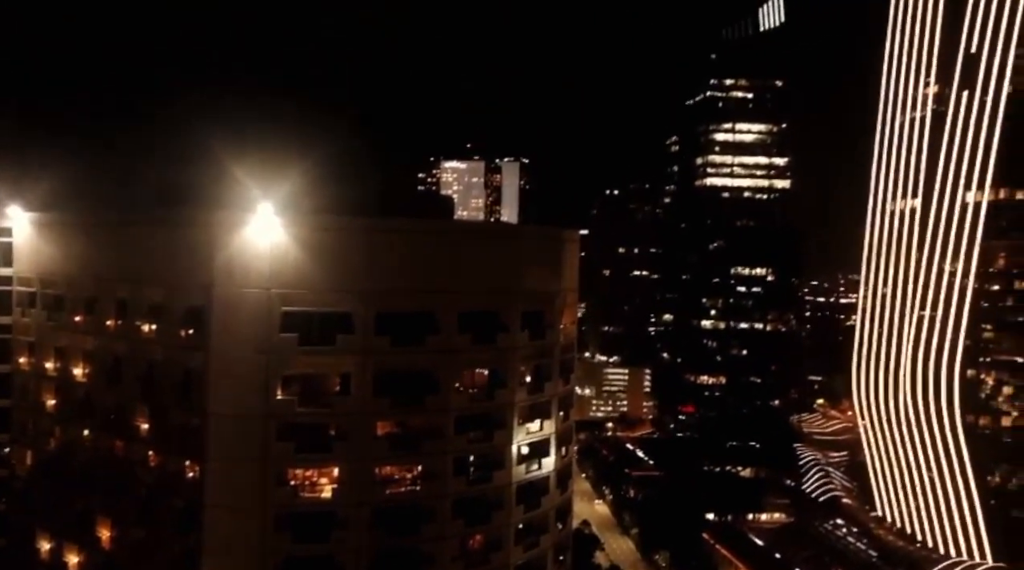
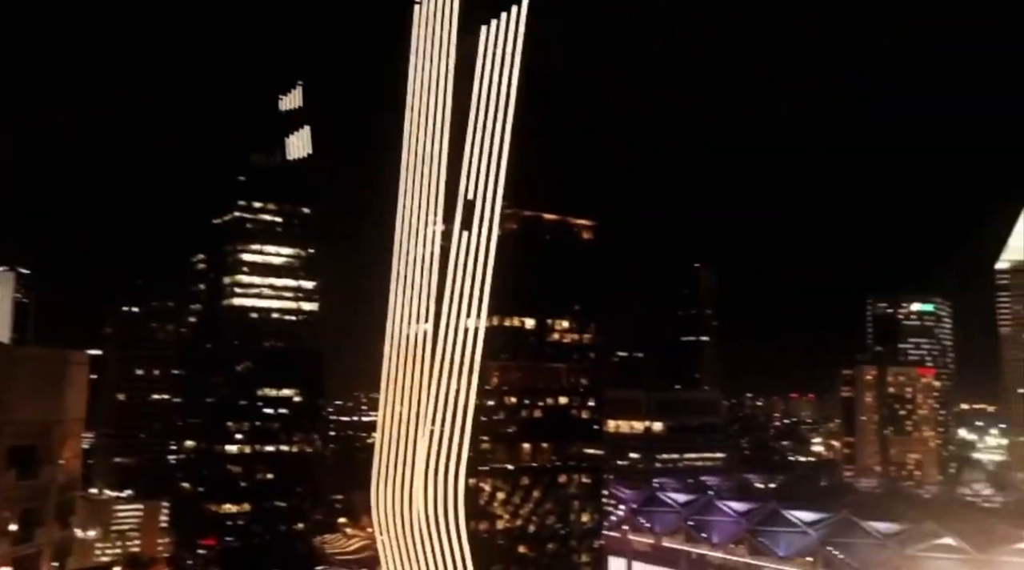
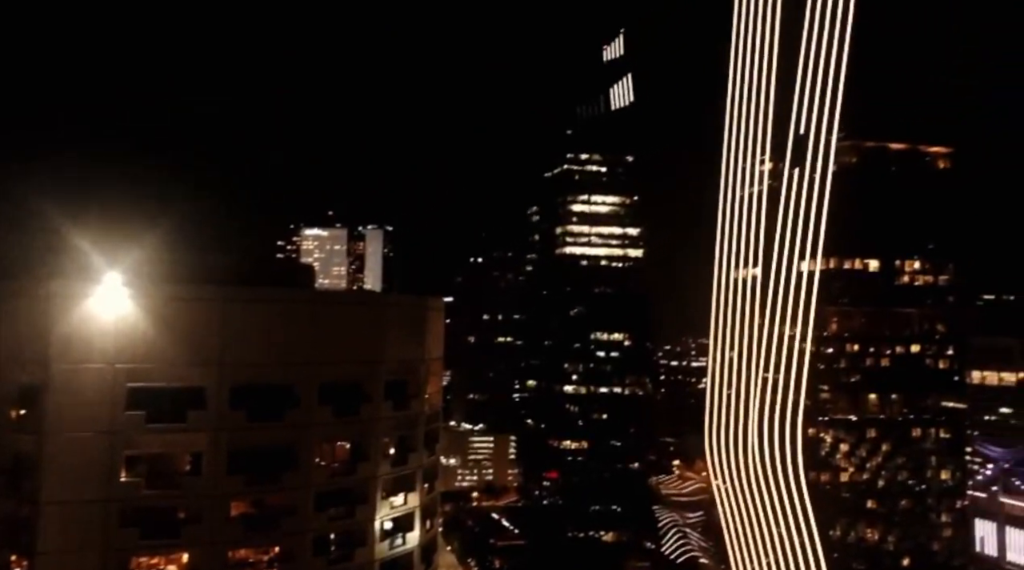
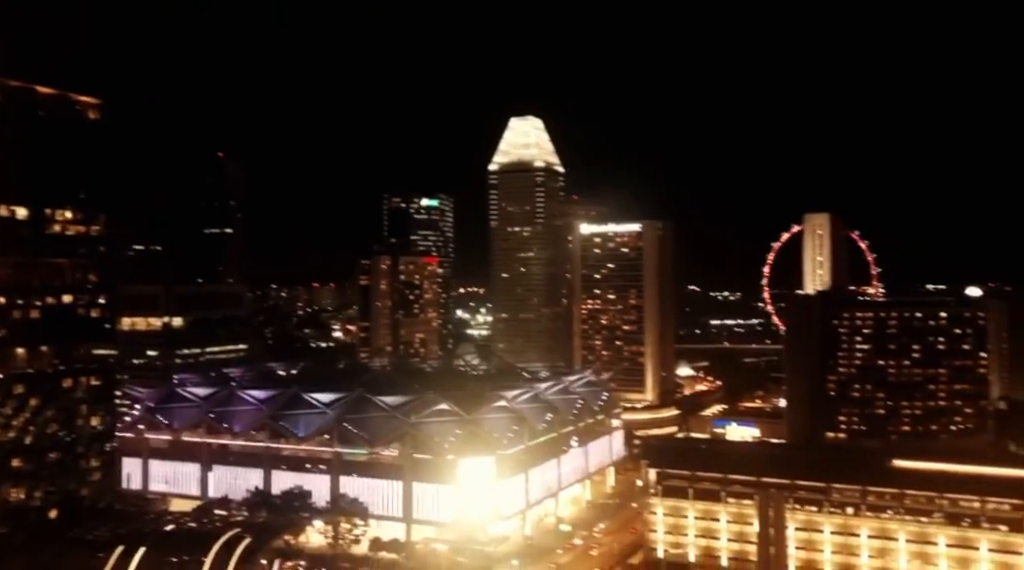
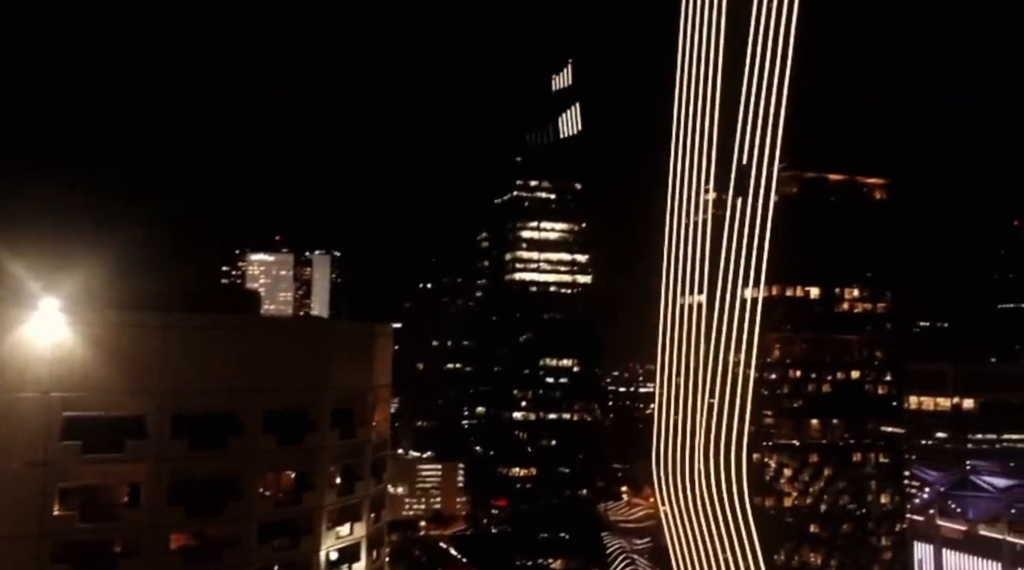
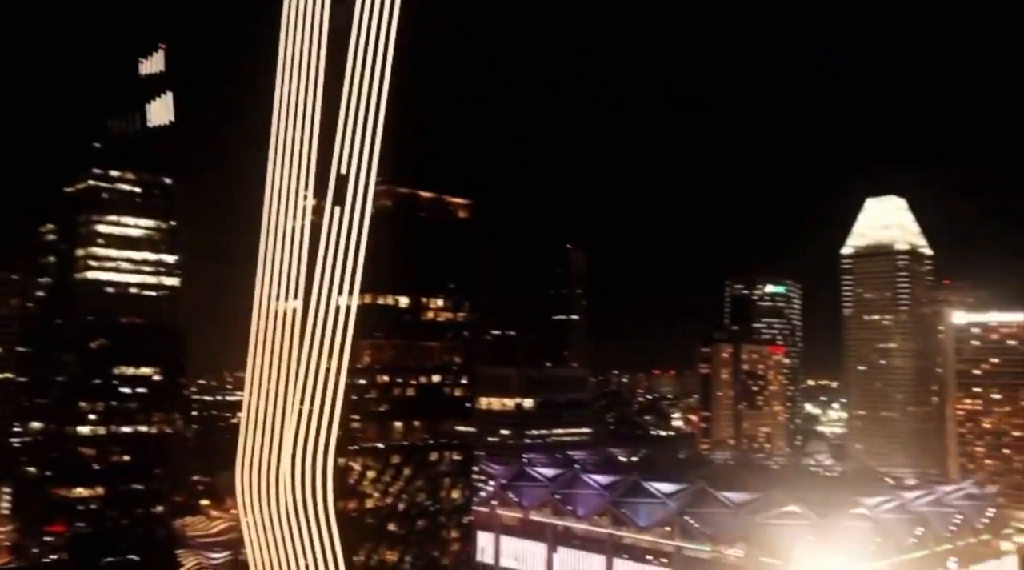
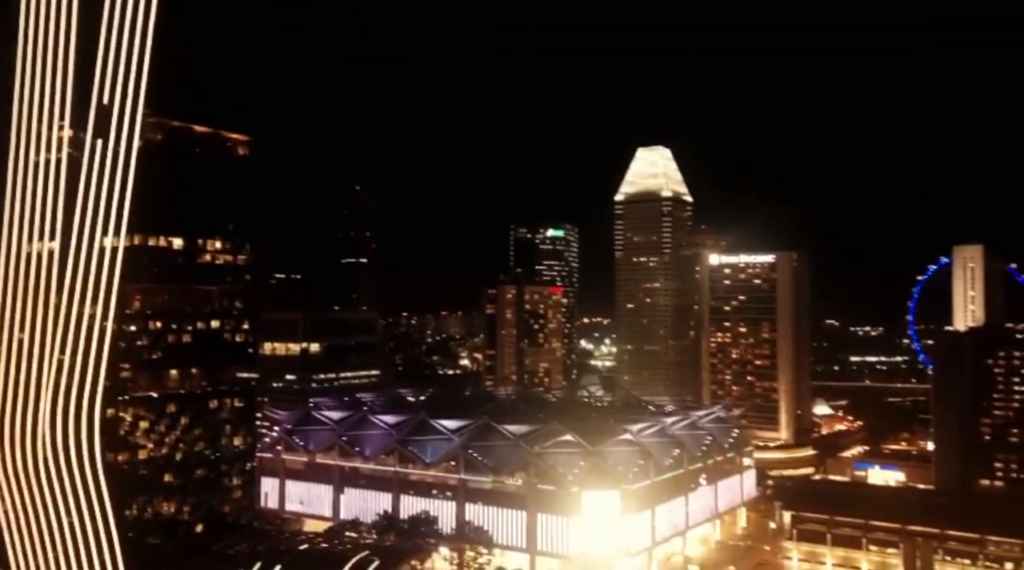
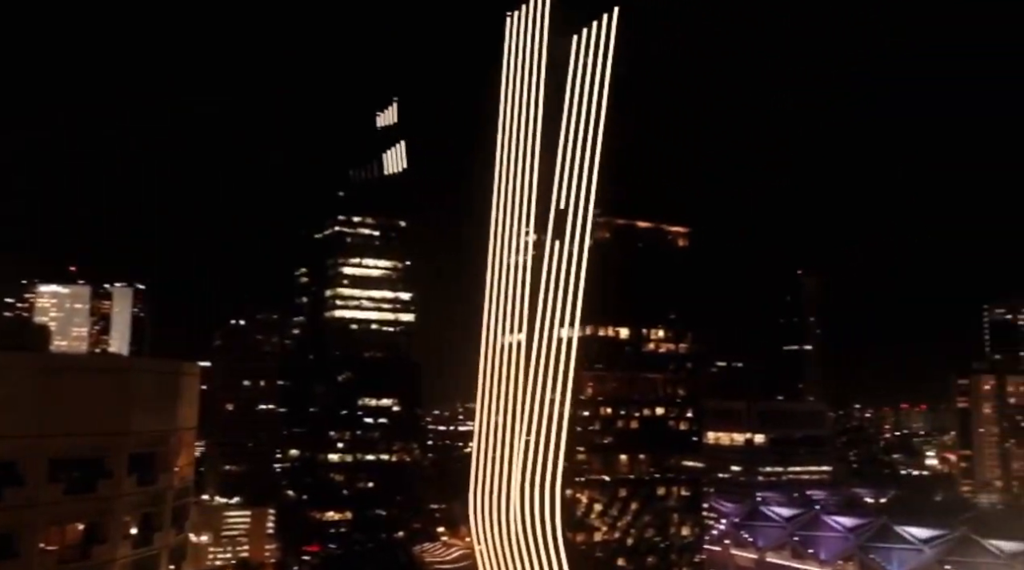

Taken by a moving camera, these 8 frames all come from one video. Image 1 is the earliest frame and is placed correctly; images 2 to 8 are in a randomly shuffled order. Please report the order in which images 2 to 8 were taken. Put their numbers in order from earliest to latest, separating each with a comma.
3, 5, 8, 2, 6, 7, 4
